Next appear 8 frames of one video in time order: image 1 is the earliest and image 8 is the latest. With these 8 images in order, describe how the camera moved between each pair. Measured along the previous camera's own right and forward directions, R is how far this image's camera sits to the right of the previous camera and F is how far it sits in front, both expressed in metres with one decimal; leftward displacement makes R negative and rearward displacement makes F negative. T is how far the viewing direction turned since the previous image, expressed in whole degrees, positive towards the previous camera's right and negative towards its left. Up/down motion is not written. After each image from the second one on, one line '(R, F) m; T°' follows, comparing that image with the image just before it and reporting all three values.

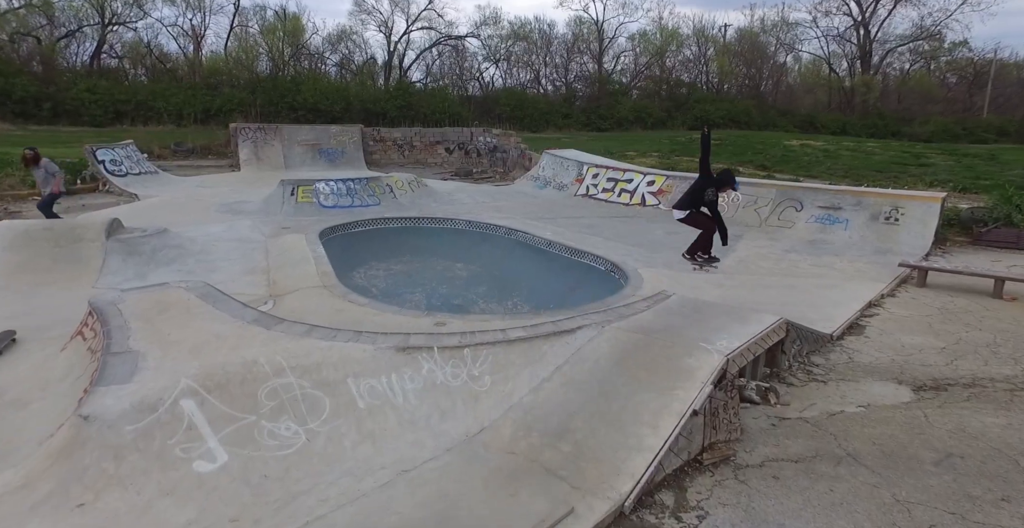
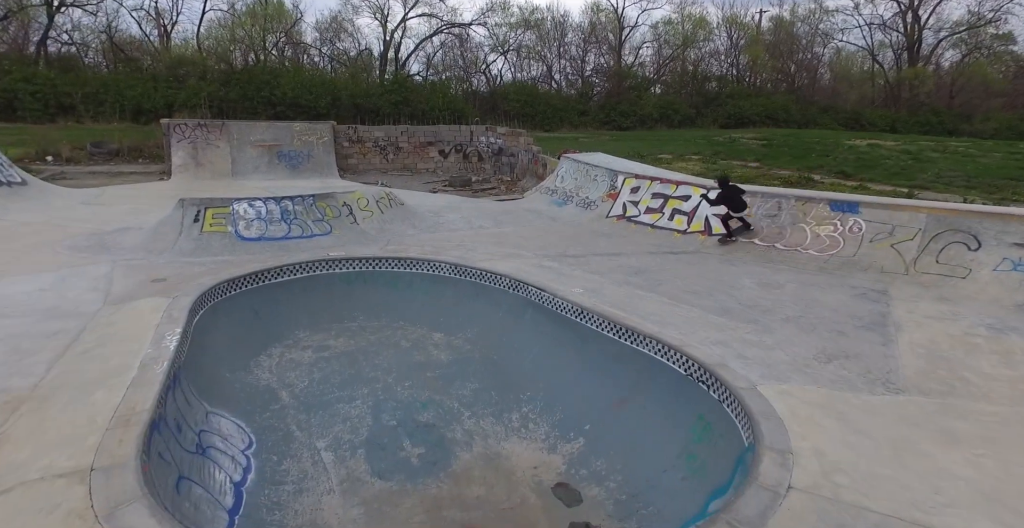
(0.0, +3.9) m; -1°
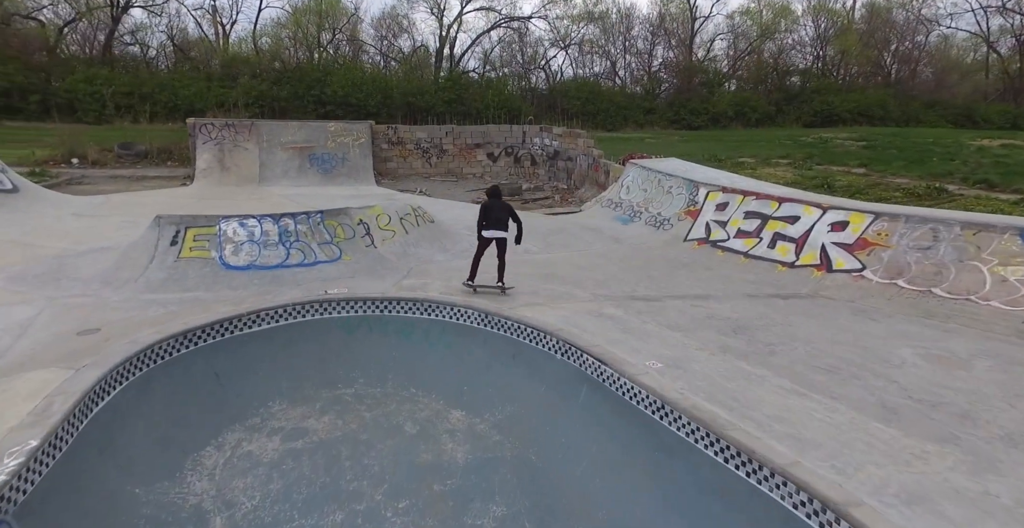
(0.0, +2.0) m; -6°
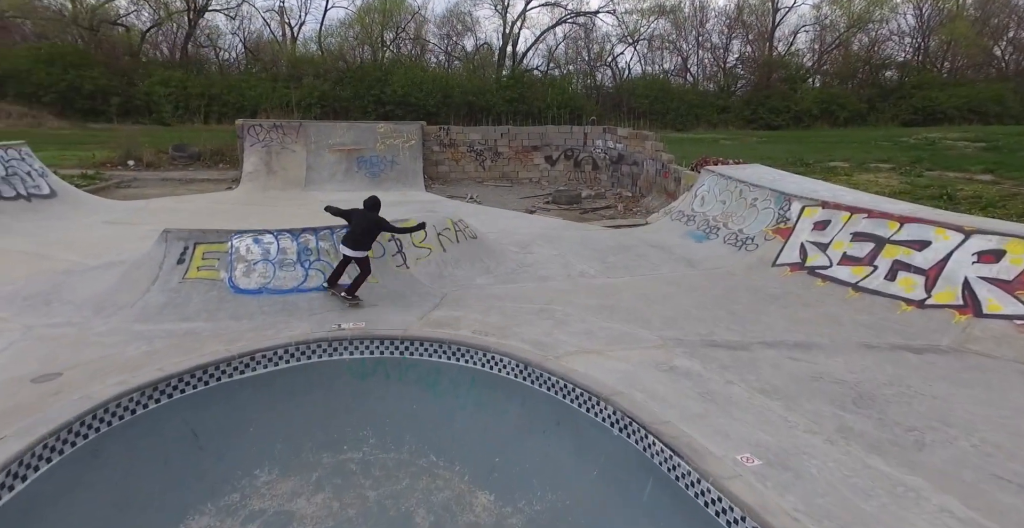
(+0.1, +1.2) m; -7°
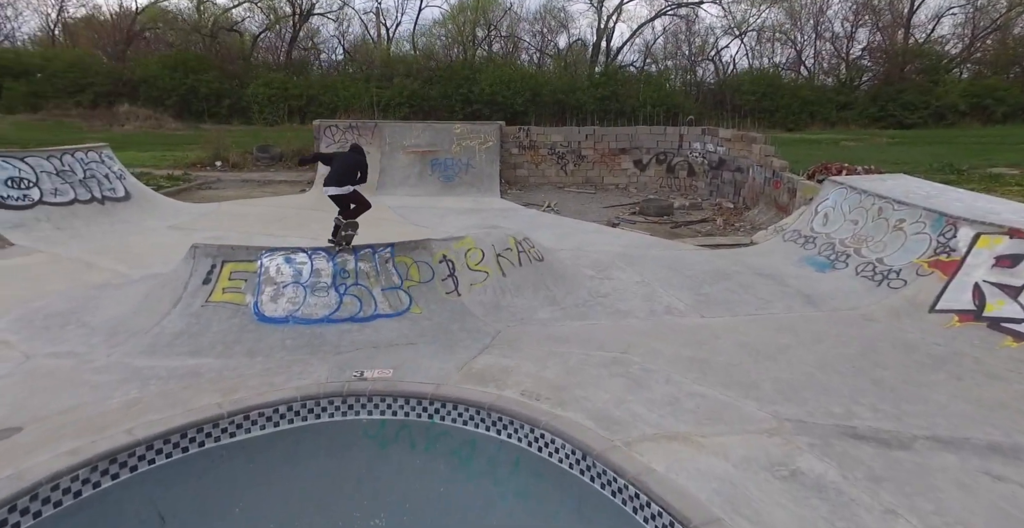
(+0.2, +1.1) m; -10°
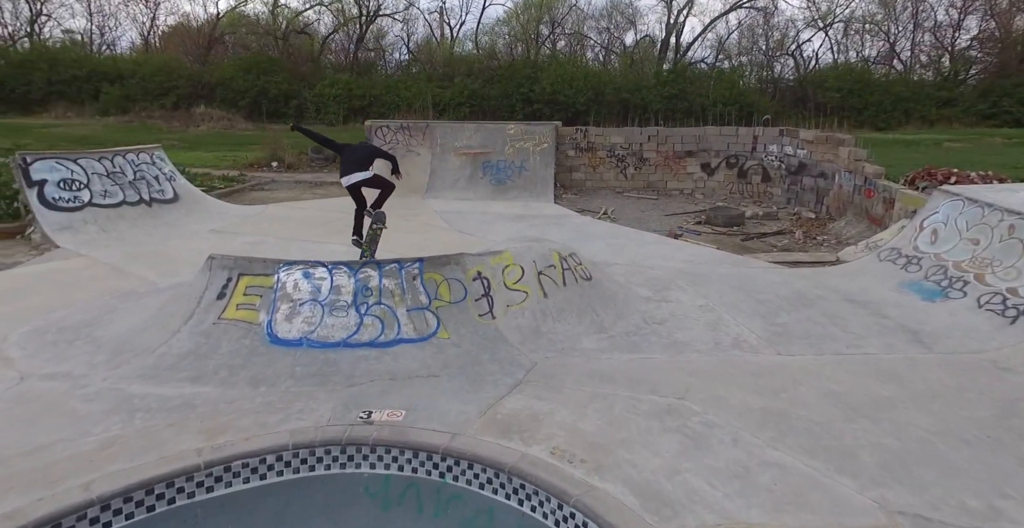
(+0.2, +0.7) m; -7°
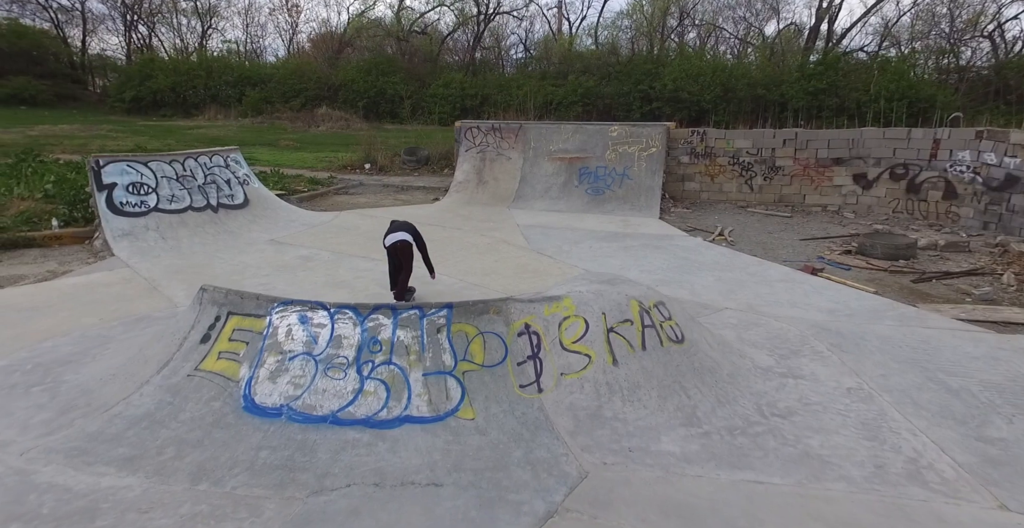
(+0.4, +1.4) m; -13°
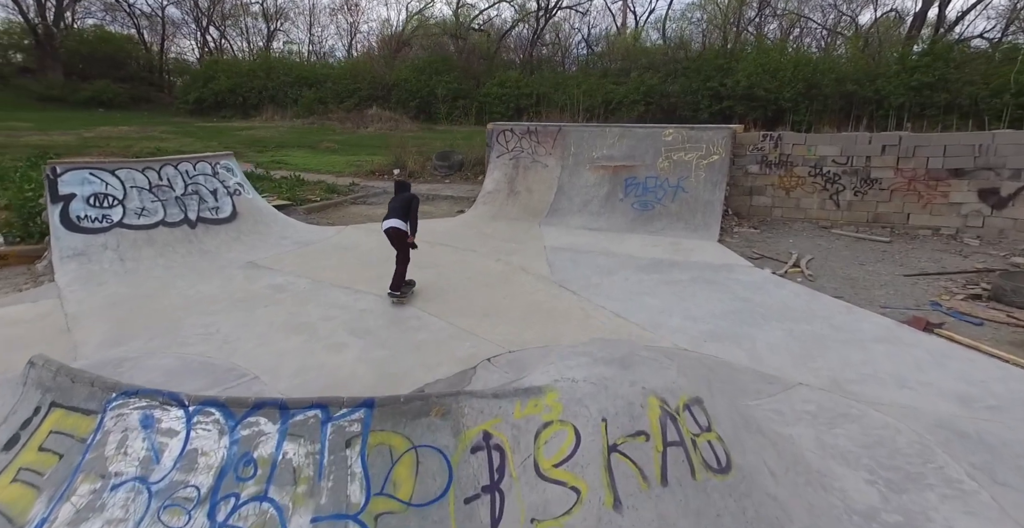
(+0.6, +1.4) m; -7°
